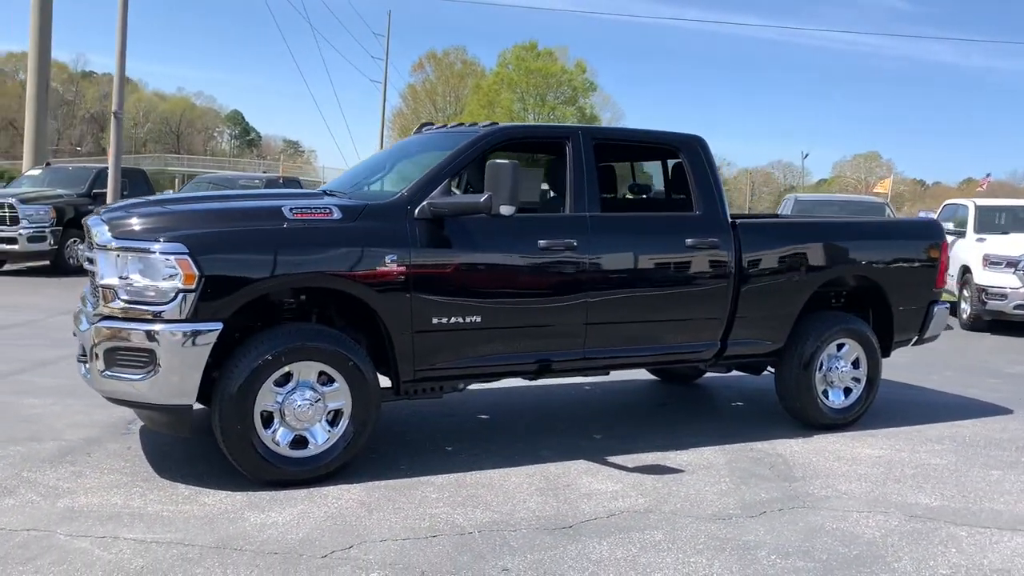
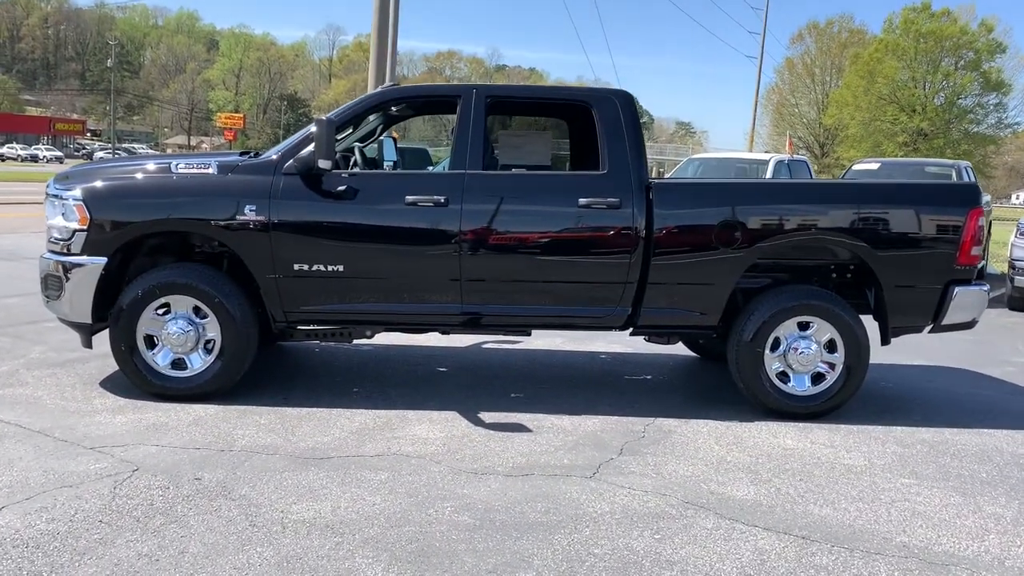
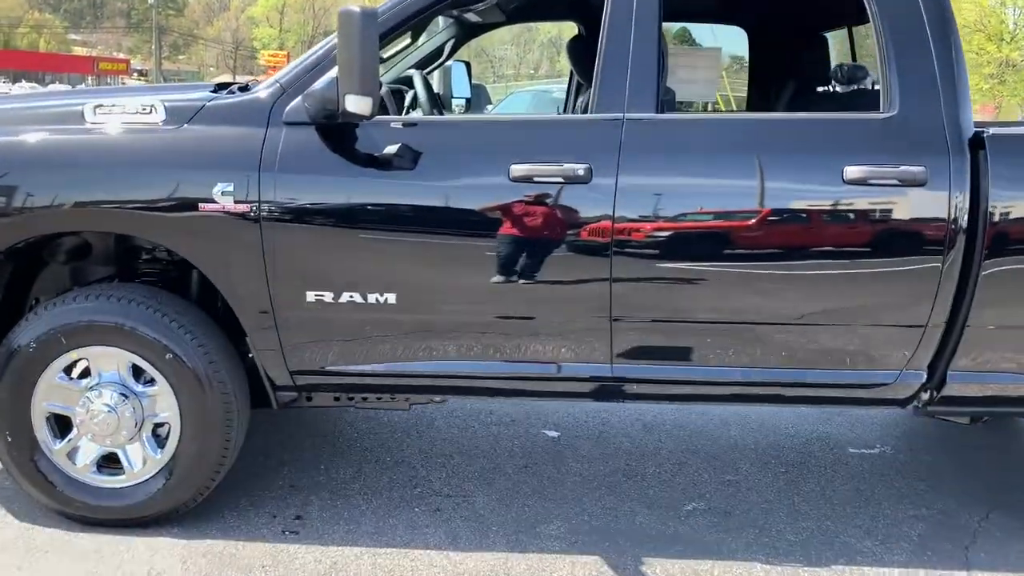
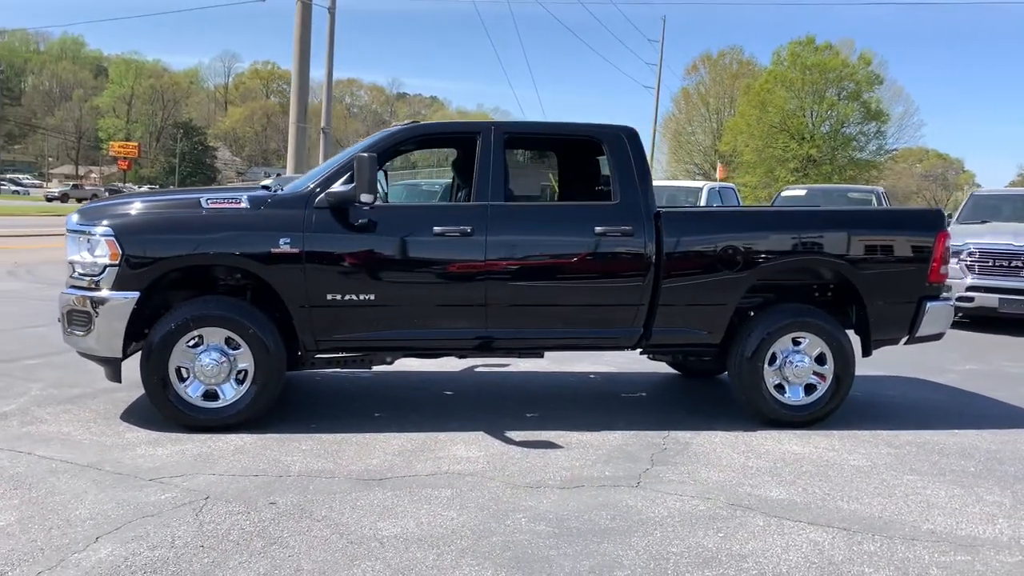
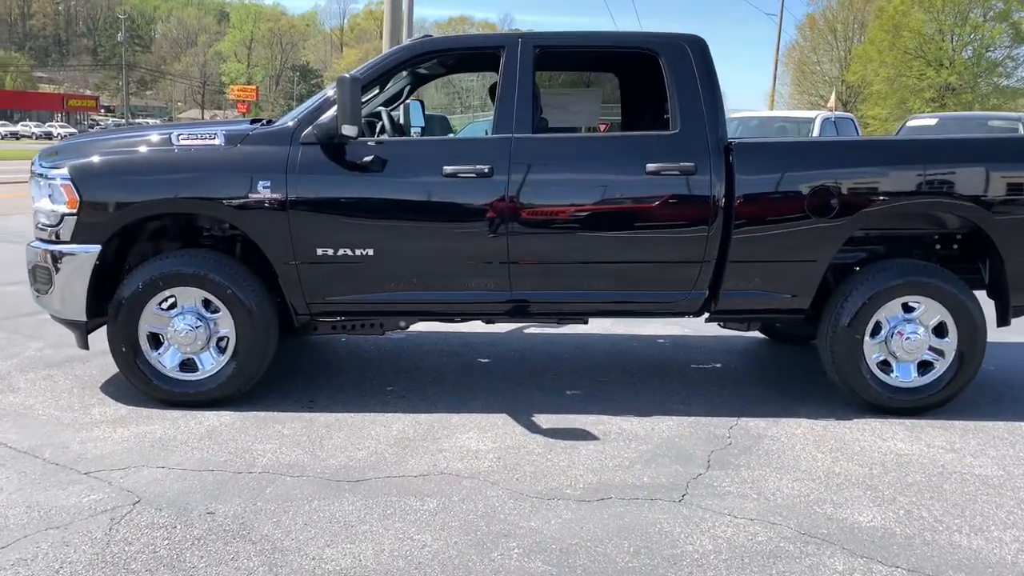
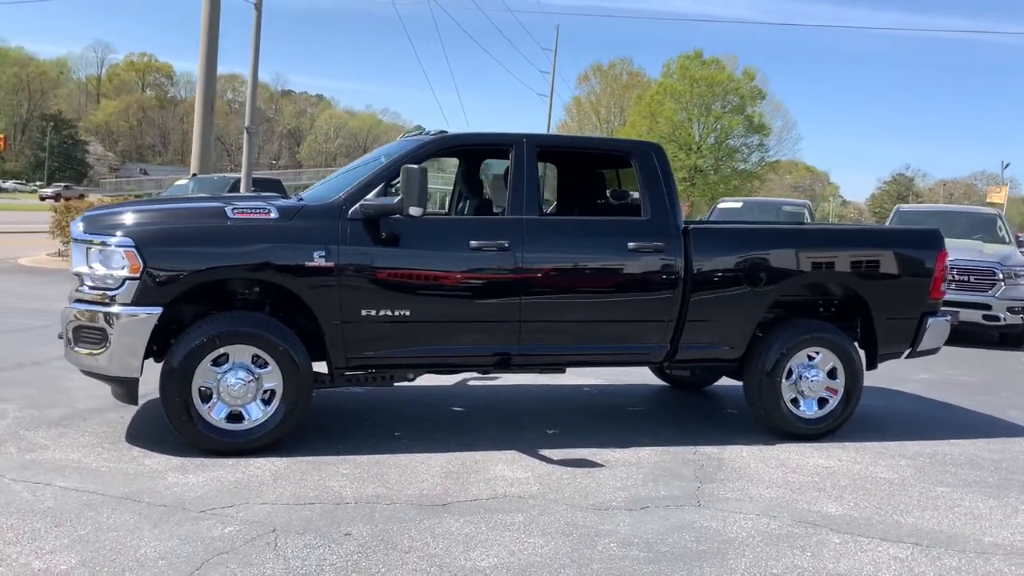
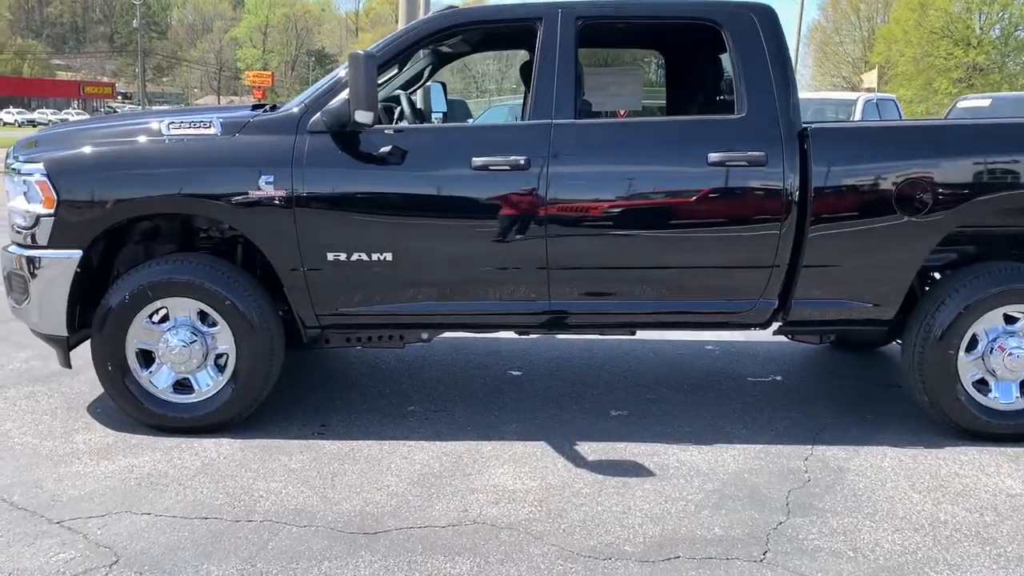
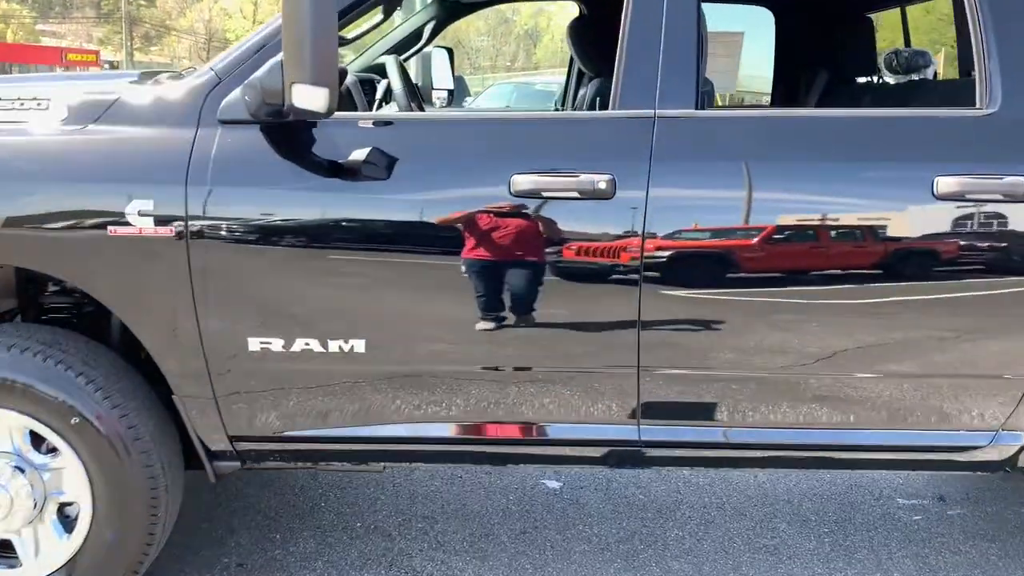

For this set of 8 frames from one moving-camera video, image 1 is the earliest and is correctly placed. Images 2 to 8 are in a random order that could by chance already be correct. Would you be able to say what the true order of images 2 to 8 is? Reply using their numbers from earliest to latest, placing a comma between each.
6, 4, 2, 5, 7, 3, 8
